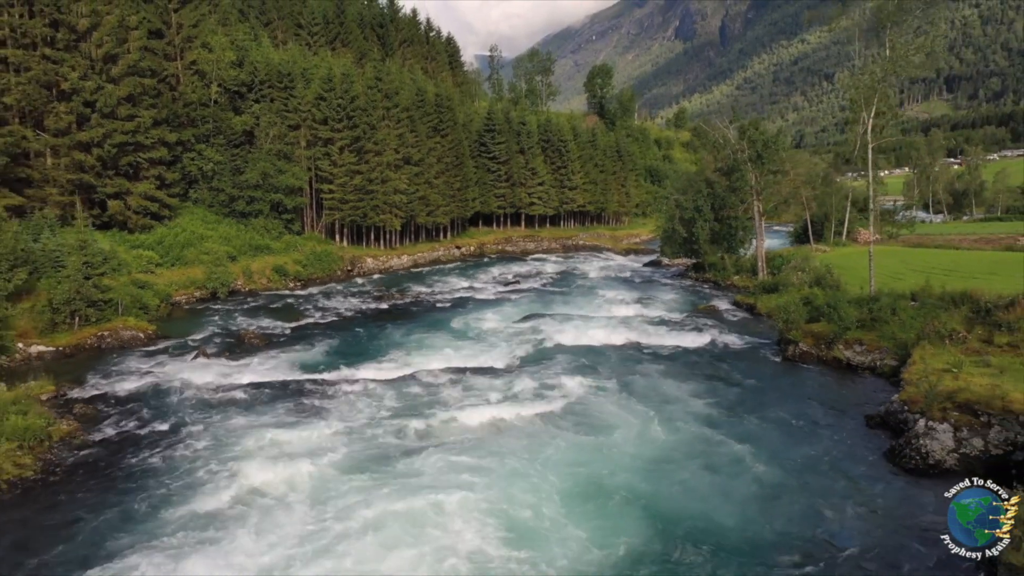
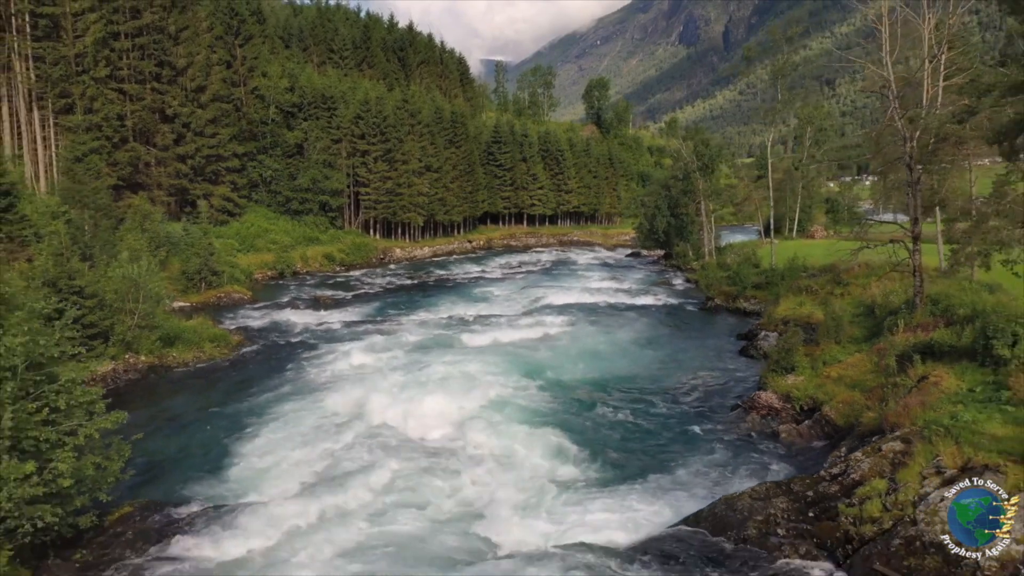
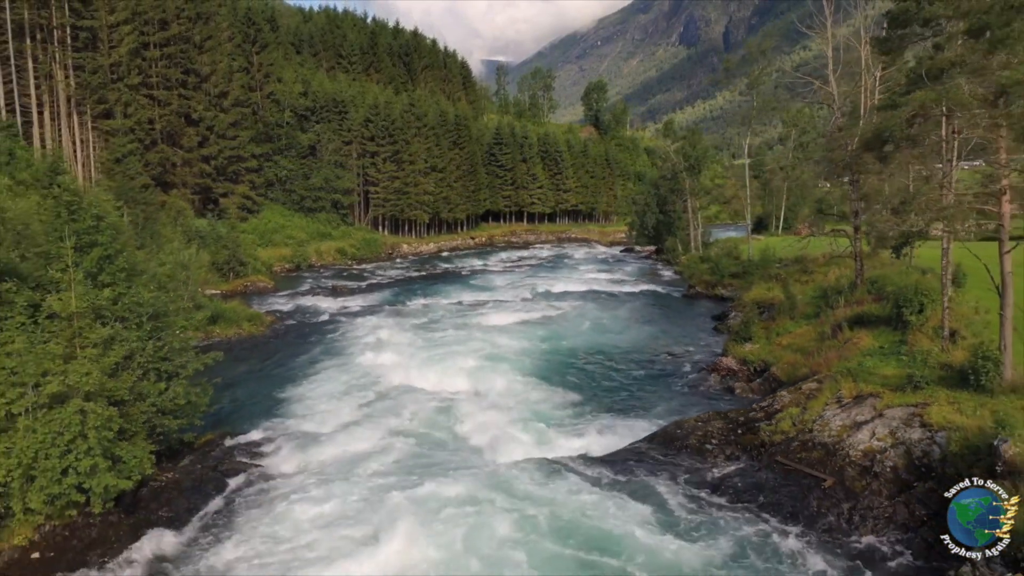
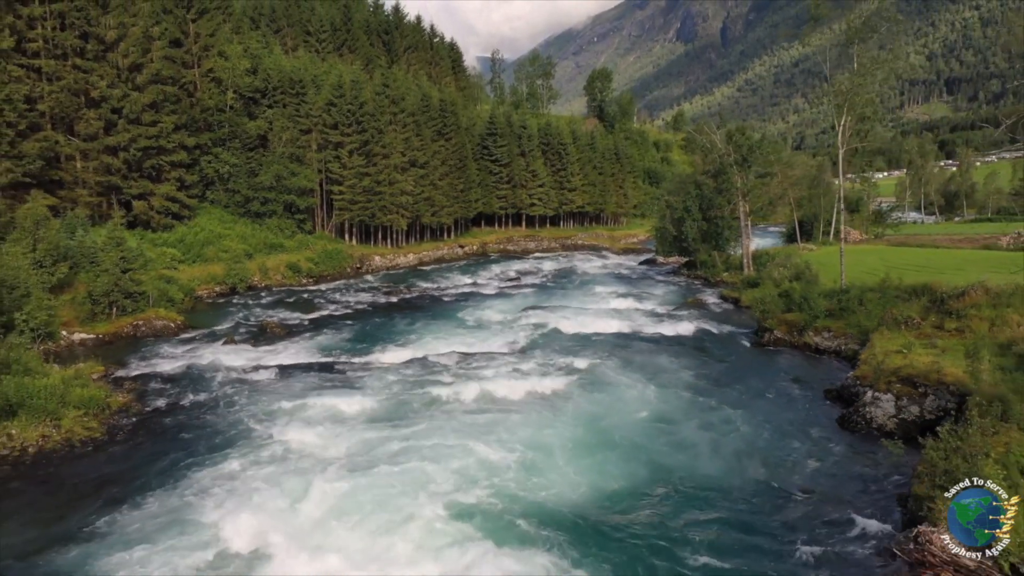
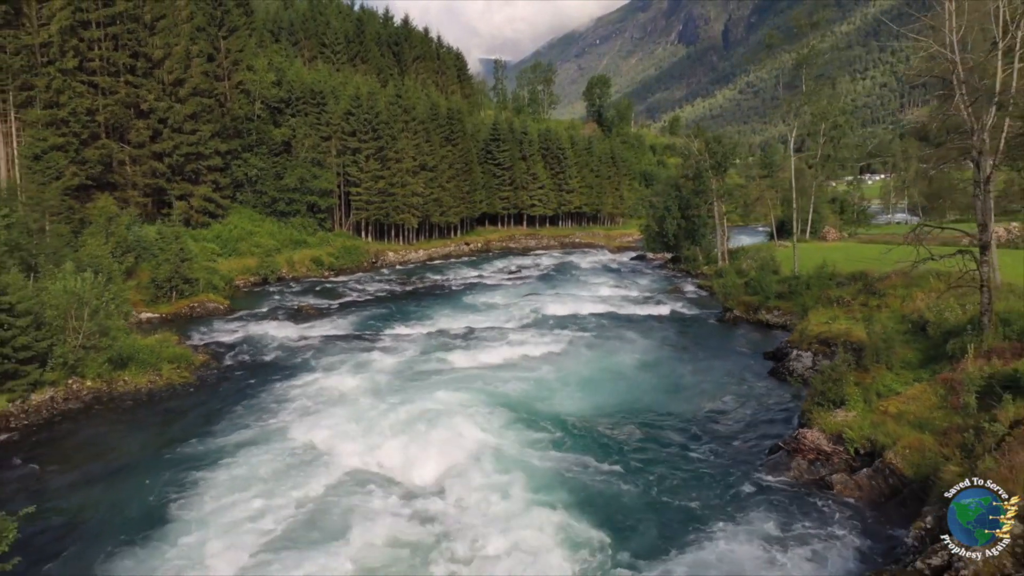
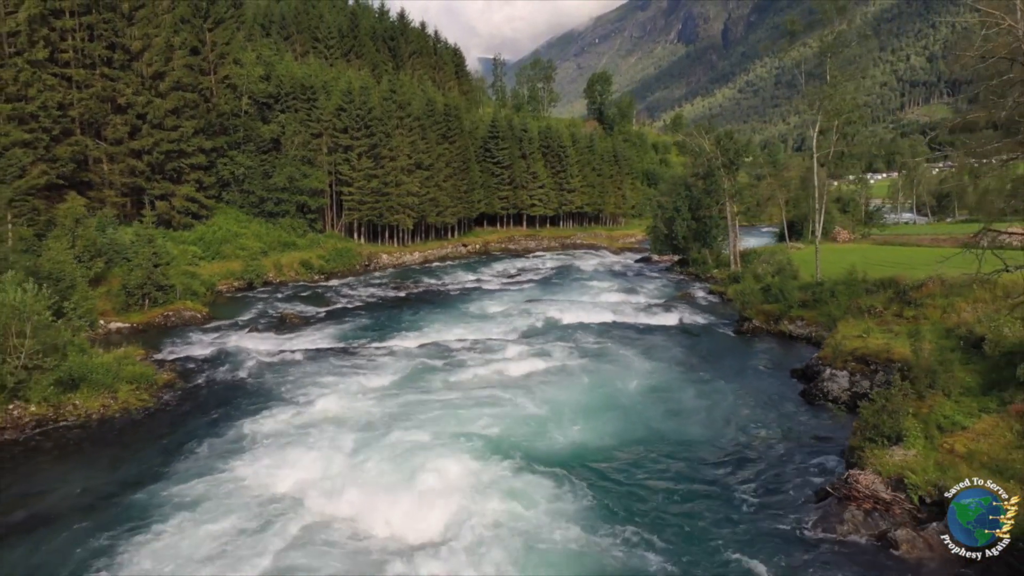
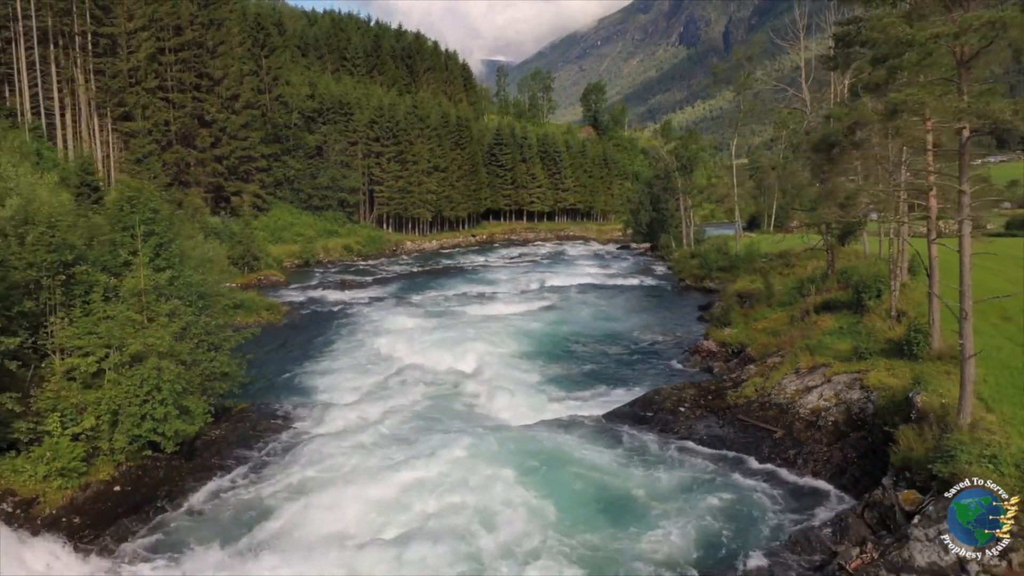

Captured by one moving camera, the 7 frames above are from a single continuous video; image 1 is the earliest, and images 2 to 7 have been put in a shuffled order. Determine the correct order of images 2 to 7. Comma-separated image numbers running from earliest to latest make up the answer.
4, 6, 5, 2, 3, 7
